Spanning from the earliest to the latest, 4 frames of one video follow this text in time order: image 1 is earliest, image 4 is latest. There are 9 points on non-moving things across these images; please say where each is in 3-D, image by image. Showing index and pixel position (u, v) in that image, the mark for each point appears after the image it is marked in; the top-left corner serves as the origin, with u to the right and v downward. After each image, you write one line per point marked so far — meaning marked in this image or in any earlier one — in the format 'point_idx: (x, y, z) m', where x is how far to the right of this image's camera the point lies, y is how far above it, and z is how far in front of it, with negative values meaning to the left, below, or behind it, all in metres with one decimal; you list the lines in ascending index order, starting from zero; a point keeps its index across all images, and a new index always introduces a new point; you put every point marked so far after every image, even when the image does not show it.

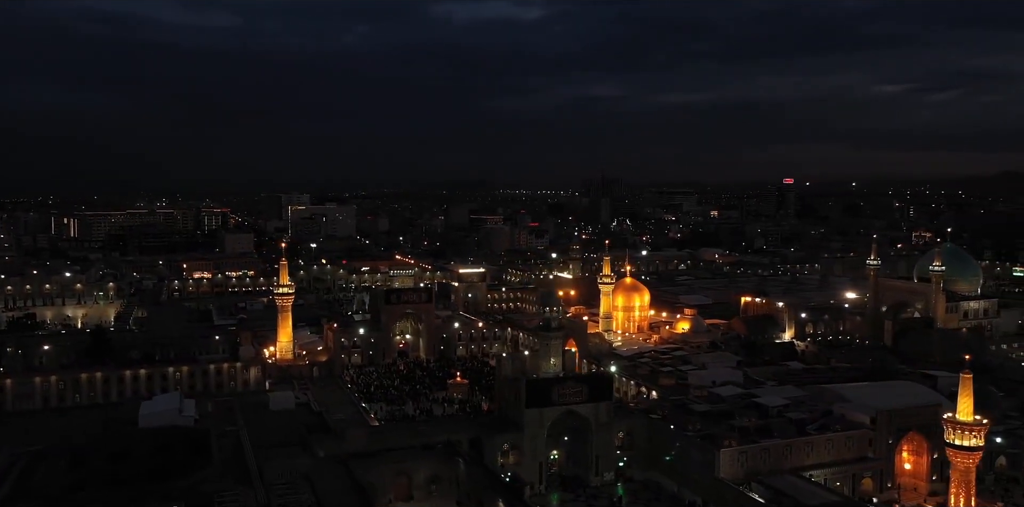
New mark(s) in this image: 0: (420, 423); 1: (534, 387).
0: (-2.2, -4.3, +20.0) m
1: (+0.5, -3.3, +19.8) m
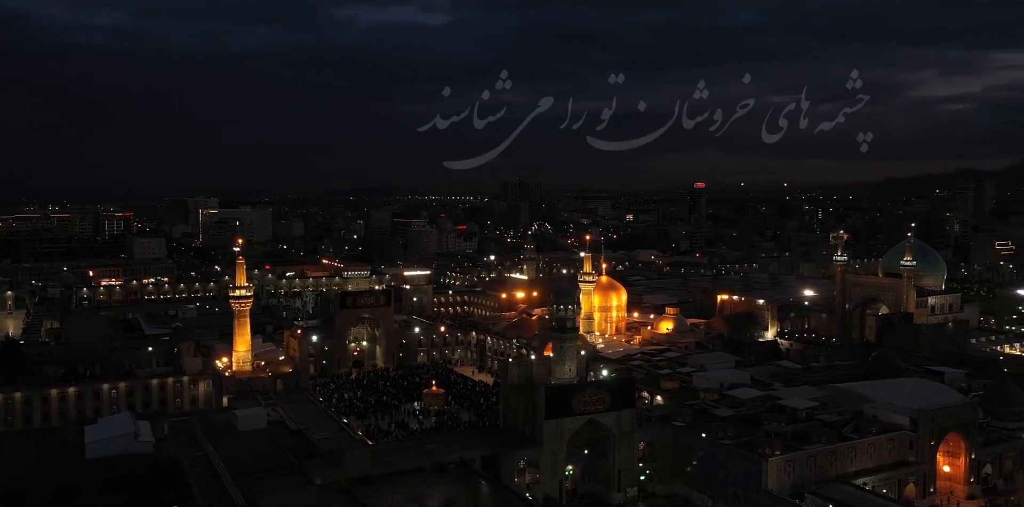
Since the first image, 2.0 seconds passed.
0: (-1.9, -4.1, +17.5) m
1: (+0.9, -3.1, +17.6) m
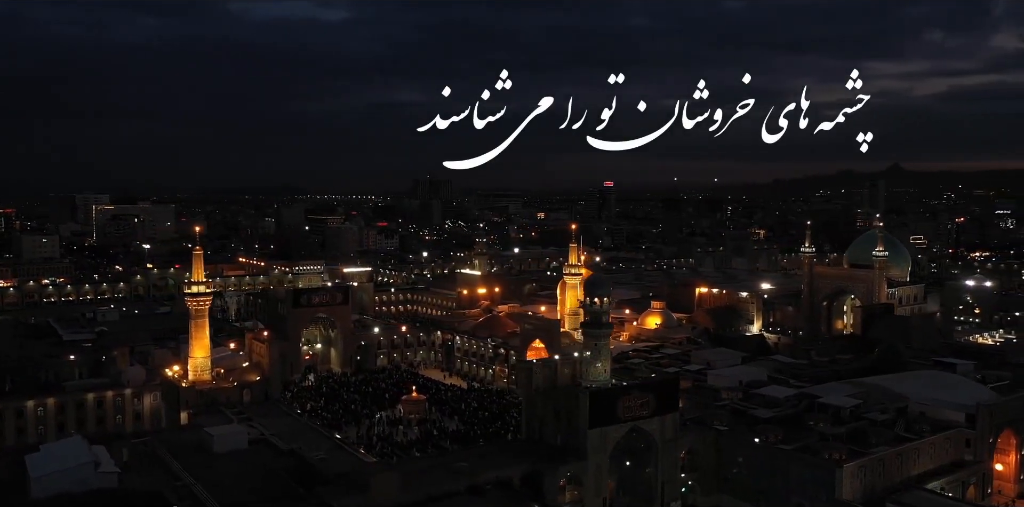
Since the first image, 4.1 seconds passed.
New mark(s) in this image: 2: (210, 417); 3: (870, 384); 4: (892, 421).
0: (-1.2, -3.8, +14.9) m
1: (+1.6, -2.8, +15.3) m
2: (-6.7, -3.6, +17.9) m
3: (+8.8, -3.2, +20.0) m
4: (+8.2, -3.6, +17.5) m
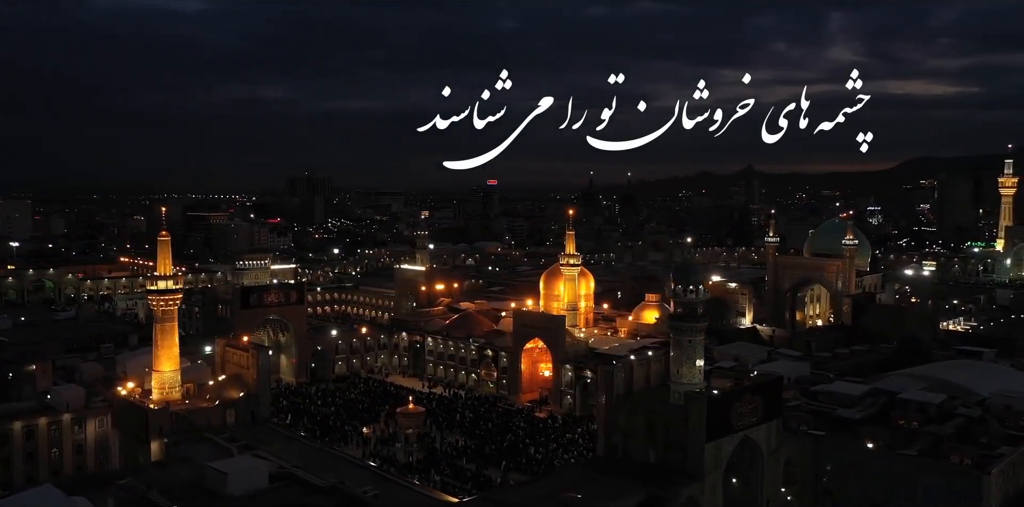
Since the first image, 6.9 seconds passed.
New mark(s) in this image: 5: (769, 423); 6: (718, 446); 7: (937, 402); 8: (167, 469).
0: (+0.5, -3.5, +11.9) m
1: (+3.1, -2.4, +12.8) m
2: (-5.4, -3.3, +14.0) m
3: (+9.5, -2.8, +18.5) m
4: (+9.3, -3.2, +16.0) m
5: (+4.4, -2.9, +13.8) m
6: (+3.3, -3.1, +12.9) m
7: (+8.5, -3.0, +16.2) m
8: (-5.6, -3.5, +13.1) m
